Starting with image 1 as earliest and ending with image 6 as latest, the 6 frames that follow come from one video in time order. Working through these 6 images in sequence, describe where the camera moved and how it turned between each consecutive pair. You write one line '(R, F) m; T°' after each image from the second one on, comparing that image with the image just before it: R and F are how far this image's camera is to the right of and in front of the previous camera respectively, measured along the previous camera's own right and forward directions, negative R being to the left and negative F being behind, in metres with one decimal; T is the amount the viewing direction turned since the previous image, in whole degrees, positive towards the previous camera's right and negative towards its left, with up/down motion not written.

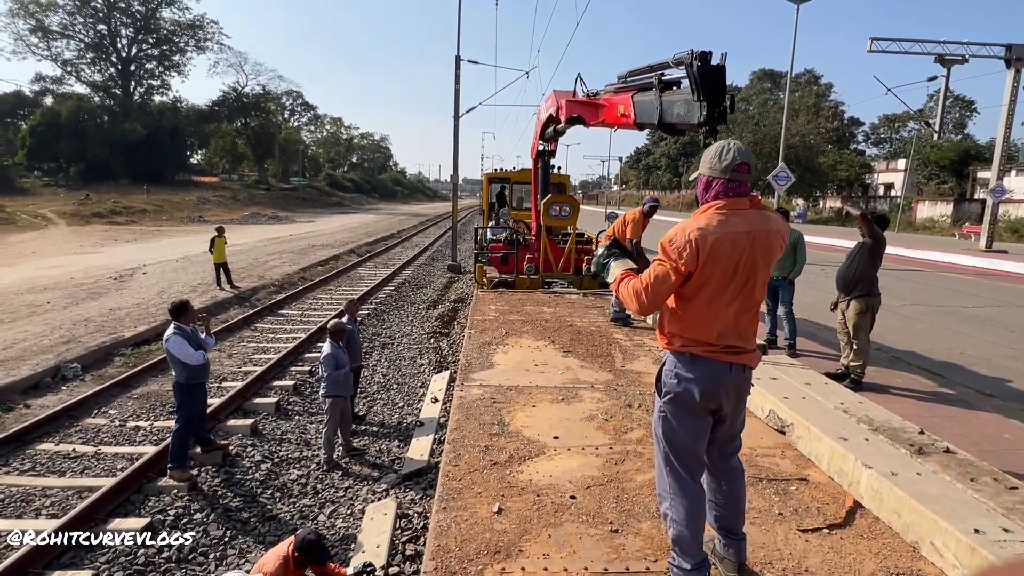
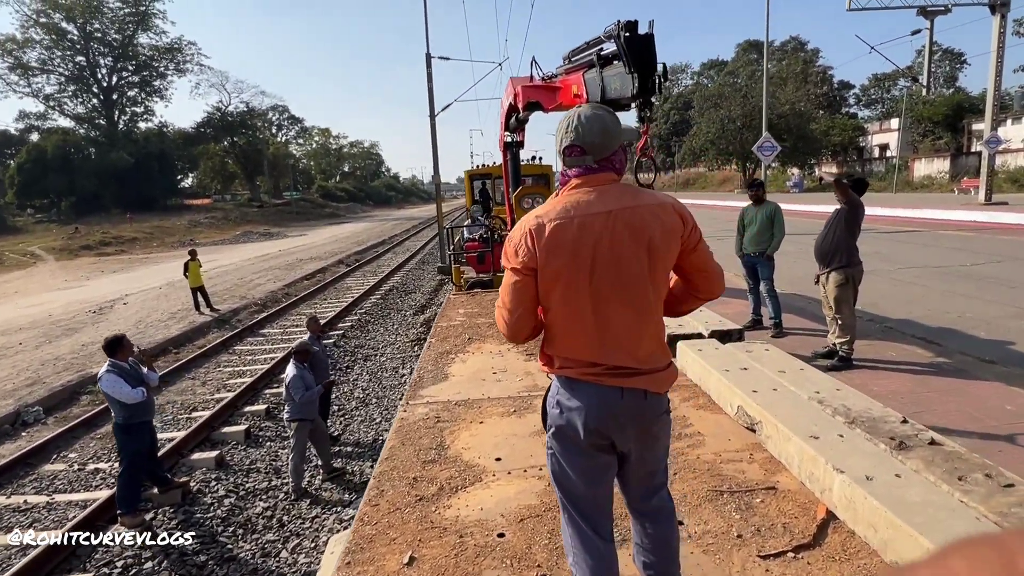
(+0.5, +0.4) m; -1°
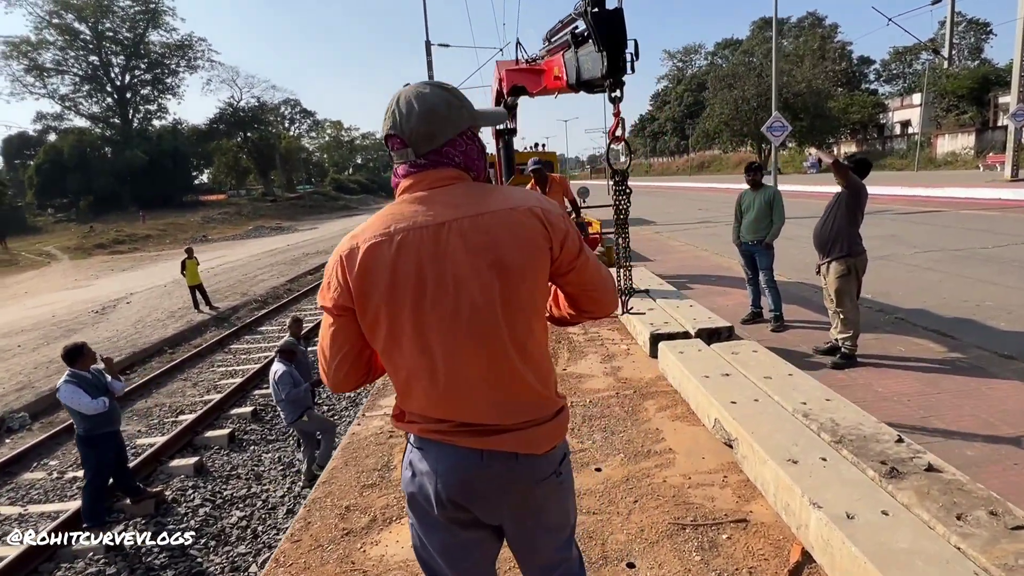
(+0.4, +0.3) m; -2°
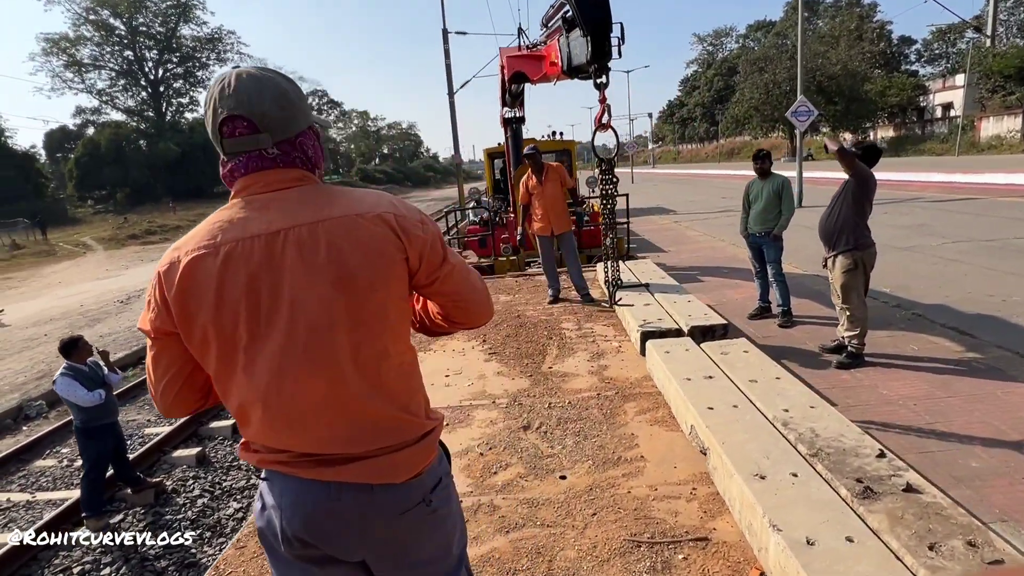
(+0.3, +0.1) m; -3°
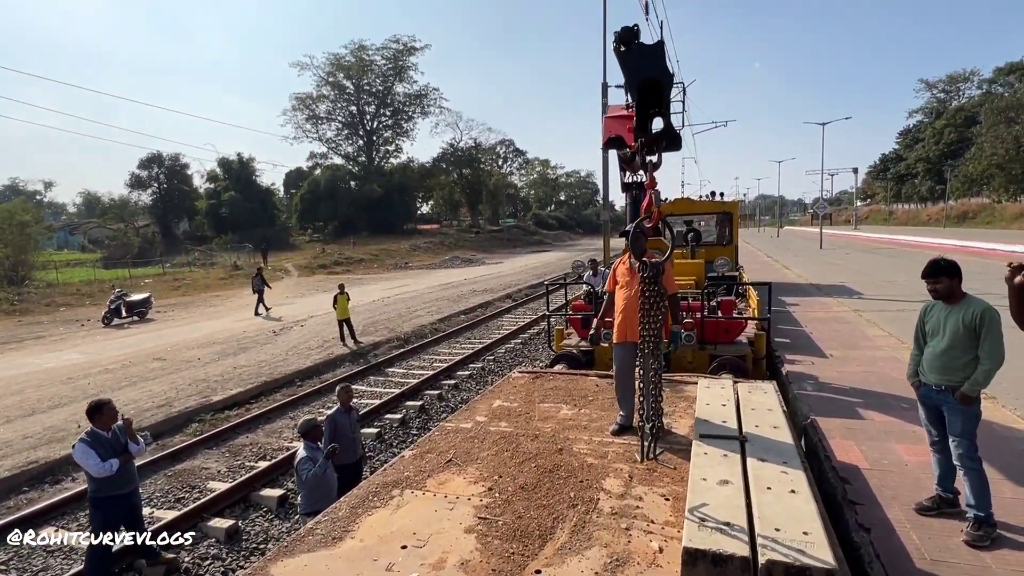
(+0.9, +1.3) m; -18°
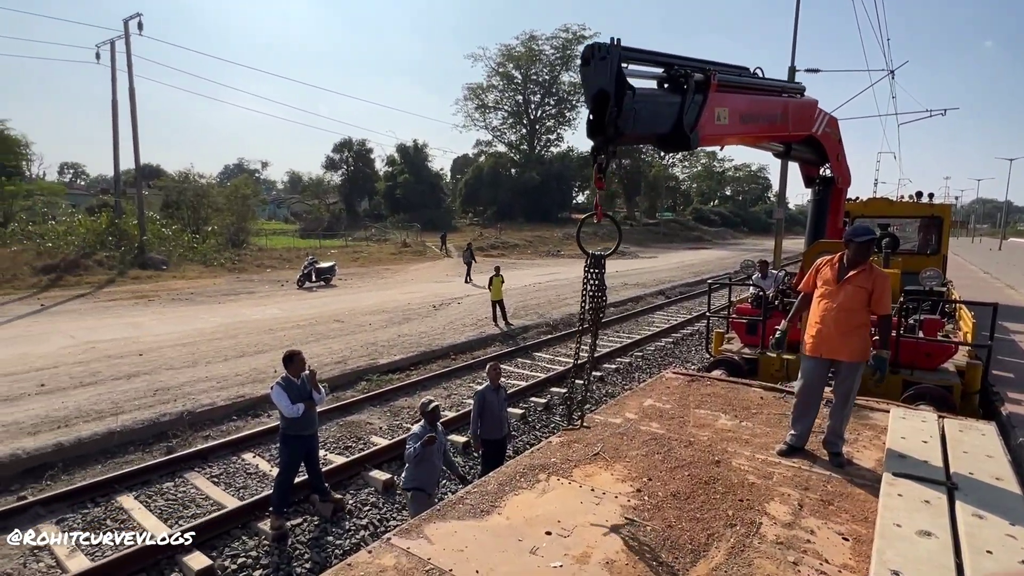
(-0.1, +0.1) m; -15°
